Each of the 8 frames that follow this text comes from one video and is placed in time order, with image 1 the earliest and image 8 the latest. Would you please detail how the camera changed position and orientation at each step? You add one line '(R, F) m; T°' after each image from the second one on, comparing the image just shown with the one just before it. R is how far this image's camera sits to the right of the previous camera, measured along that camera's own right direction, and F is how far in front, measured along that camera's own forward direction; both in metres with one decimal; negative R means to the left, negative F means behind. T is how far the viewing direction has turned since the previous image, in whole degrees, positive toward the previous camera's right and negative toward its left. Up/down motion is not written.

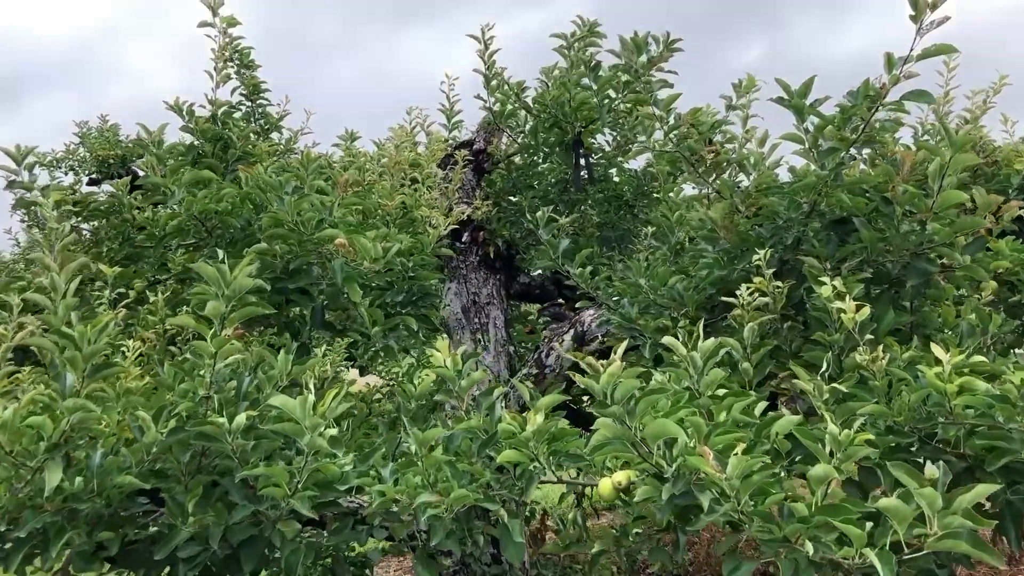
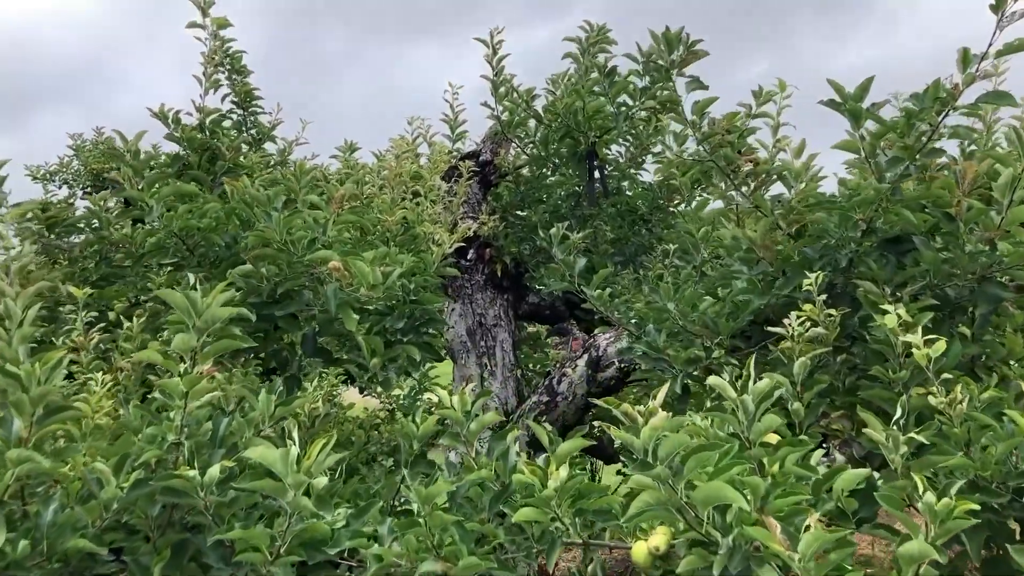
(0.0, +0.3) m; 0°
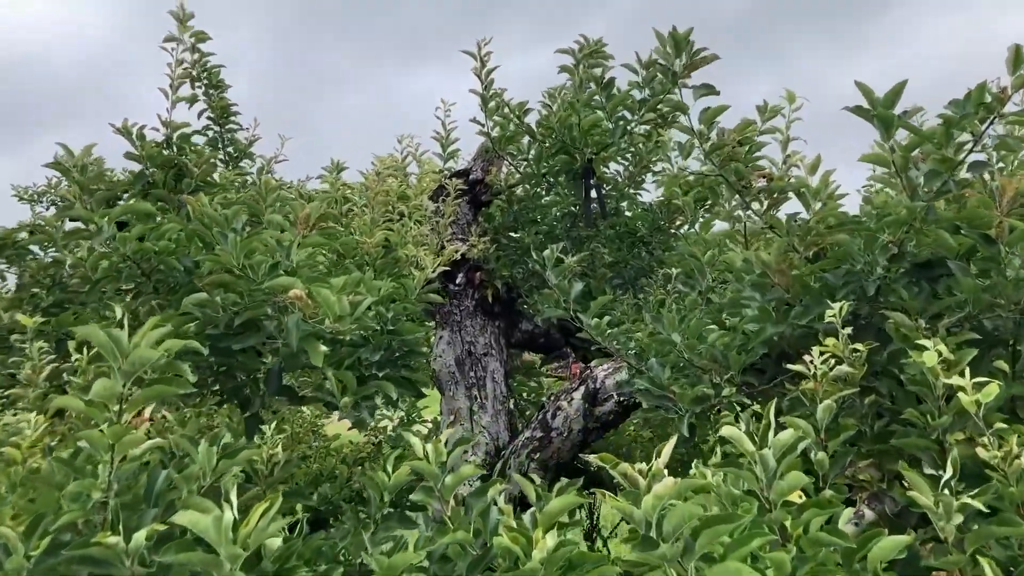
(0.0, +0.3) m; 0°
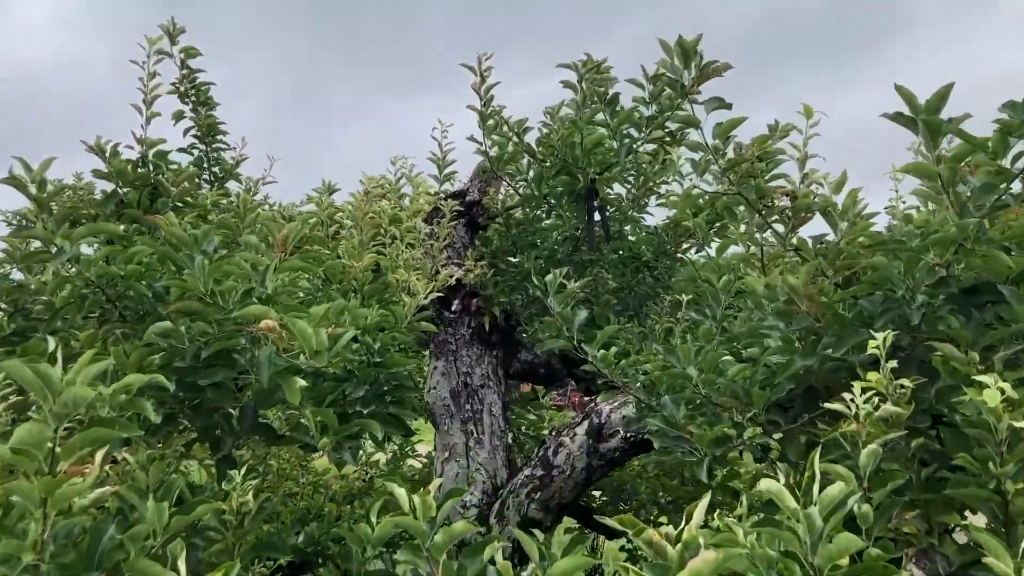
(0.0, +0.3) m; 0°
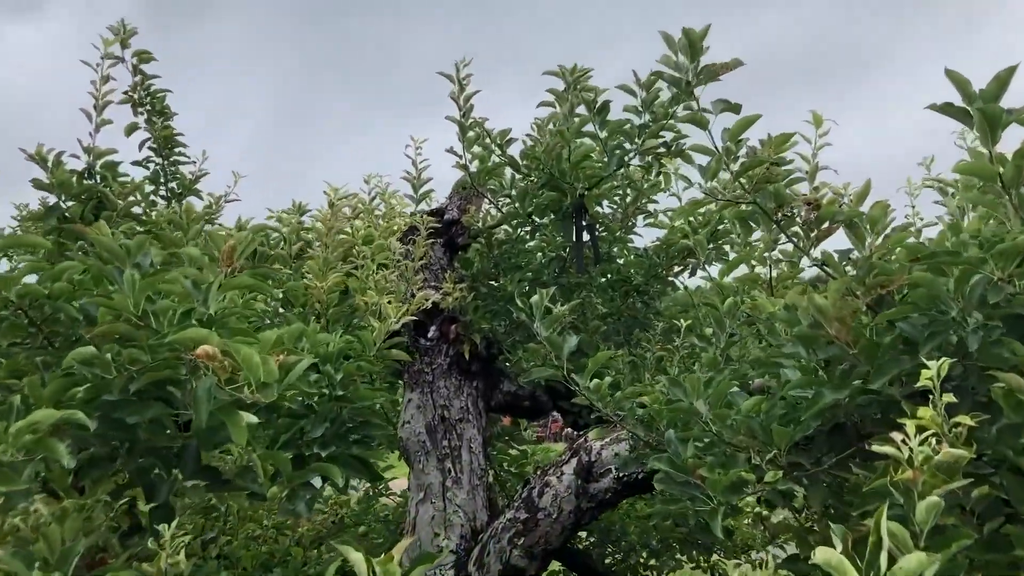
(0.0, +0.3) m; +1°
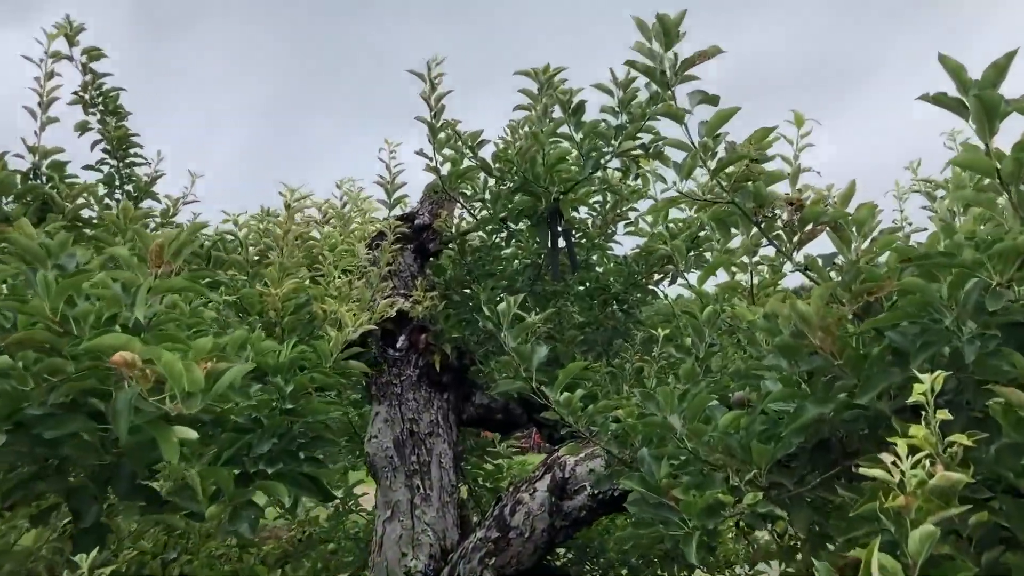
(+0.1, +0.2) m; +1°
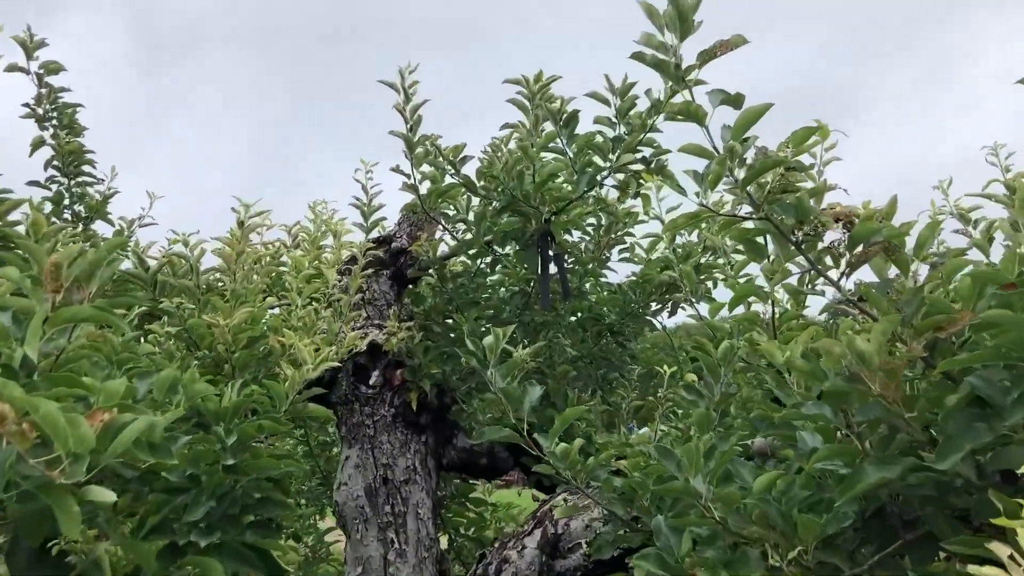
(0.0, +0.4) m; +1°
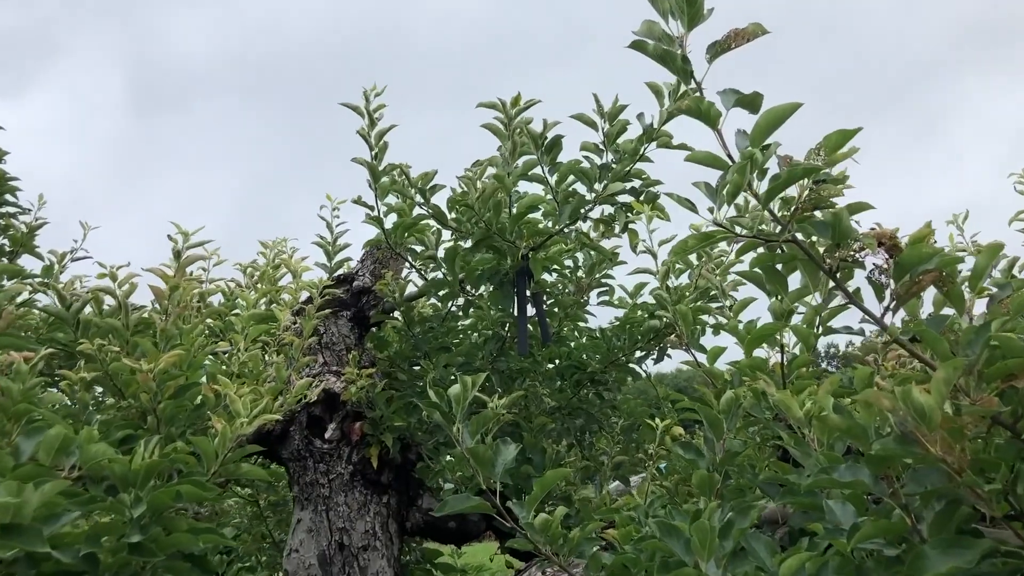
(0.0, +0.3) m; +2°
